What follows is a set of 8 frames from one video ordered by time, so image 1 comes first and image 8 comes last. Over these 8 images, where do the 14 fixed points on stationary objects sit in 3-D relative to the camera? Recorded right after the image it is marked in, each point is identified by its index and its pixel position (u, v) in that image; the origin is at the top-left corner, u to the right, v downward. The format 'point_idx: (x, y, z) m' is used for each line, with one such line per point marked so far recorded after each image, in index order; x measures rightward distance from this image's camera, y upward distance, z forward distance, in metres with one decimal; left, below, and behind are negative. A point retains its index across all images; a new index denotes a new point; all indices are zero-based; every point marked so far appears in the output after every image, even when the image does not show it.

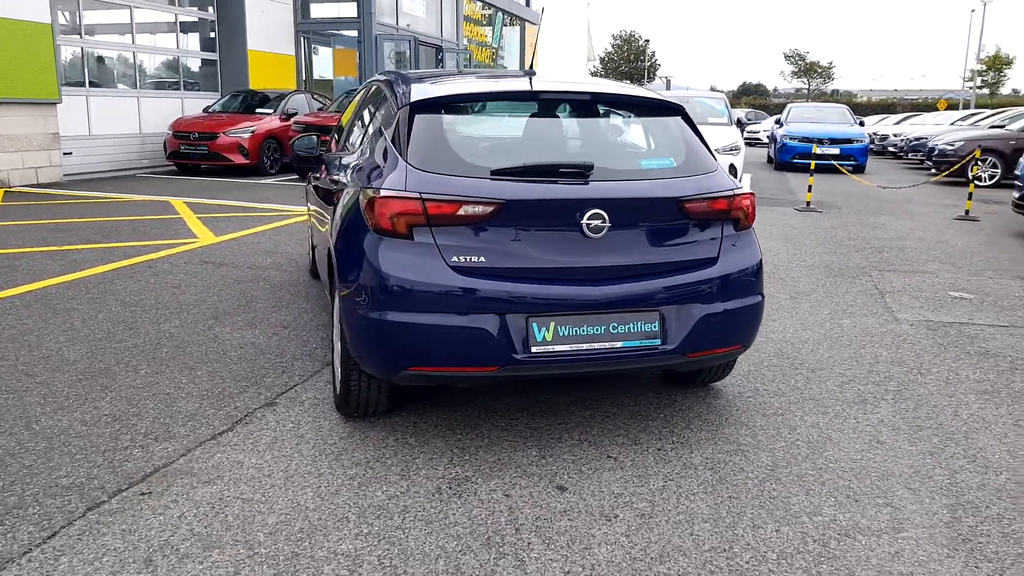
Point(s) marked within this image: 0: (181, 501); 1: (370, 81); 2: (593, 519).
0: (-1.1, -0.7, +2.9) m
1: (-0.8, +1.2, +4.9) m
2: (+0.3, -0.8, +2.8) m
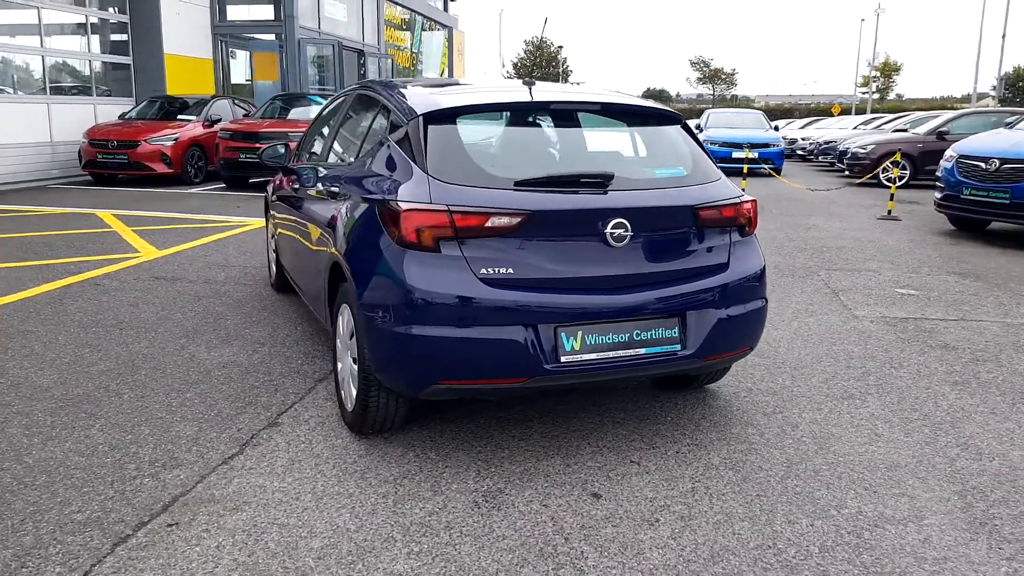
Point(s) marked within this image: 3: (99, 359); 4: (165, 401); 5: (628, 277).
0: (-1.0, -0.8, +2.8) m
1: (-0.9, +1.2, +4.8) m
2: (+0.4, -0.8, +2.9) m
3: (-2.2, -0.4, +4.5) m
4: (-1.6, -0.5, +3.9) m
5: (+0.5, 0.0, +3.3) m
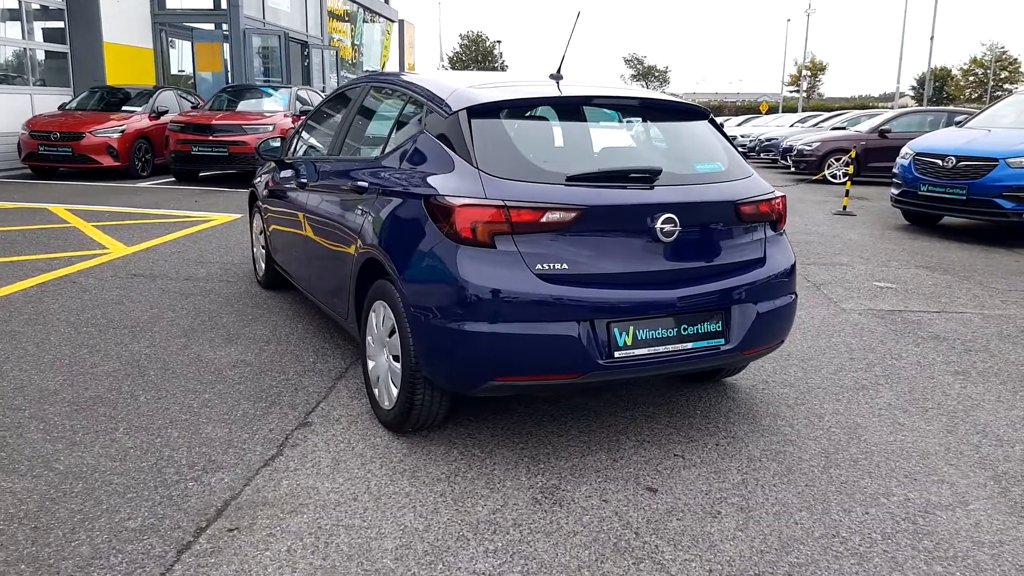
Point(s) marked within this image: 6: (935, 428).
0: (-0.8, -0.8, +2.7) m
1: (-0.8, +1.2, +4.7) m
2: (+0.7, -0.8, +2.9) m
3: (-2.1, -0.4, +4.3) m
4: (-1.5, -0.5, +3.8) m
5: (+0.6, +0.1, +3.3) m
6: (+1.9, -0.6, +3.8) m
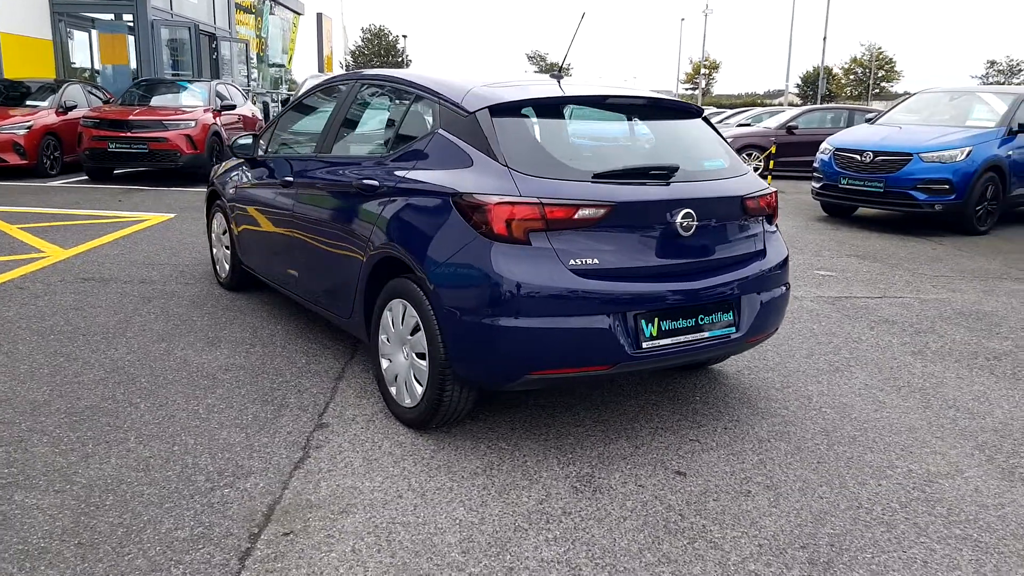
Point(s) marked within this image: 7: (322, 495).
0: (-0.6, -0.8, +2.7) m
1: (-0.9, +1.2, +4.7) m
2: (+0.8, -0.8, +3.1) m
3: (-2.1, -0.4, +4.1) m
4: (-1.4, -0.5, +3.6) m
5: (+0.7, +0.1, +3.4) m
6: (+2.0, -0.6, +4.1) m
7: (-0.7, -0.7, +3.0) m
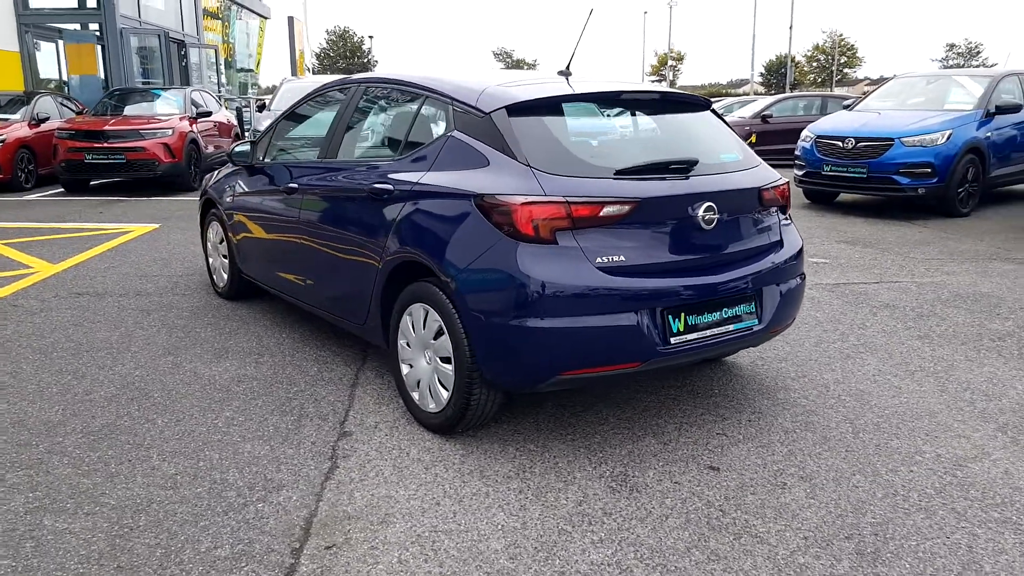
0: (-0.4, -0.8, +2.6) m
1: (-0.9, +1.2, +4.6) m
2: (+1.0, -0.7, +3.1) m
3: (-2.0, -0.5, +4.0) m
4: (-1.3, -0.6, +3.6) m
5: (+0.8, +0.1, +3.4) m
6: (+2.1, -0.5, +4.1) m
7: (-0.5, -0.8, +2.9) m
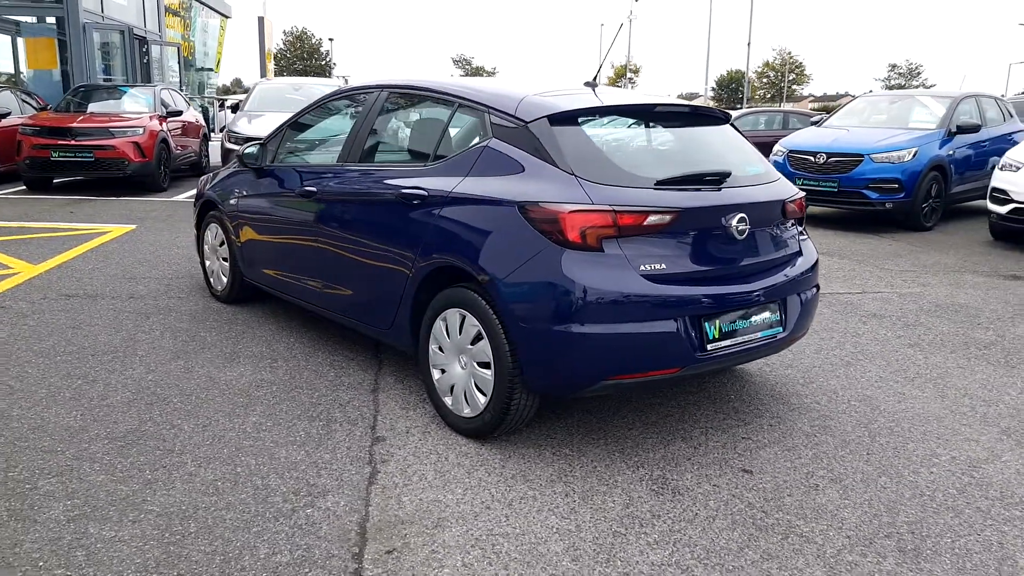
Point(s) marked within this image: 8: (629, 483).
0: (-0.2, -0.8, +2.7) m
1: (-0.8, +1.1, +4.6) m
2: (+1.1, -0.8, +3.2) m
3: (-1.9, -0.5, +3.9) m
4: (-1.2, -0.6, +3.5) m
5: (+1.0, +0.1, +3.5) m
6: (+2.2, -0.6, +4.3) m
7: (-0.4, -0.8, +2.9) m
8: (+0.4, -0.7, +3.2) m
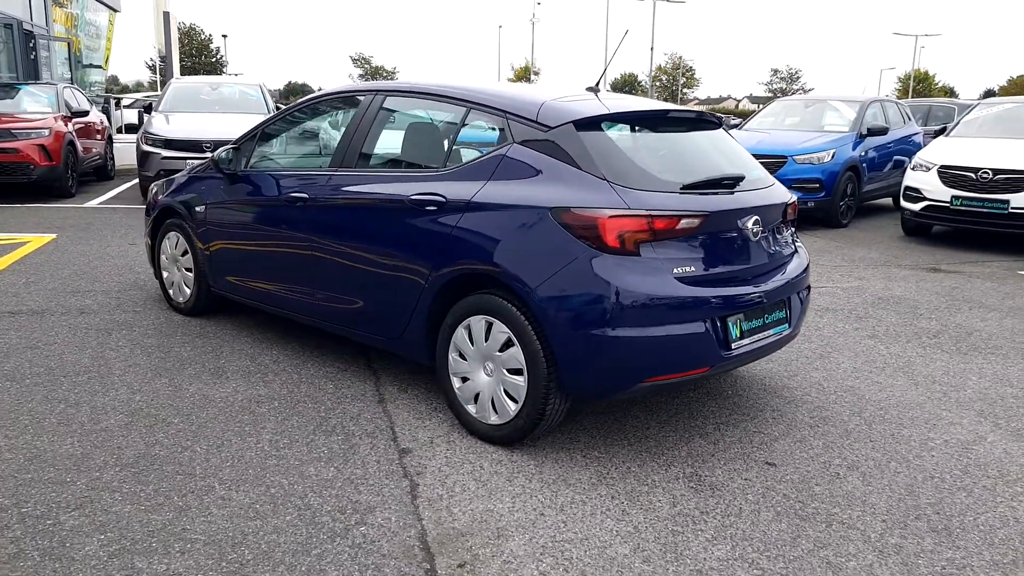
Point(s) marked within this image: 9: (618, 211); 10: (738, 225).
0: (0.0, -0.9, +2.6) m
1: (-0.9, +1.1, +4.5) m
2: (+1.3, -0.8, +3.3) m
3: (-1.8, -0.5, +3.6) m
4: (-1.1, -0.7, +3.4) m
5: (+1.1, +0.1, +3.6) m
6: (+2.2, -0.5, +4.5) m
7: (-0.2, -0.8, +2.9) m
8: (+0.6, -0.8, +3.2) m
9: (+0.4, +0.3, +3.2) m
10: (+0.9, +0.3, +3.5) m
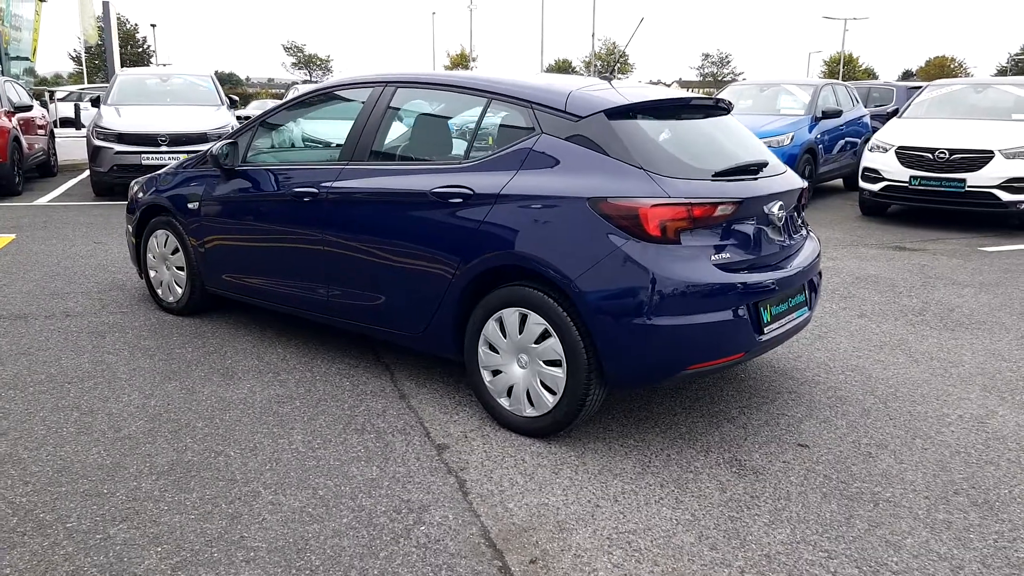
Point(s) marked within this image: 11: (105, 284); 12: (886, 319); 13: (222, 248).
0: (+0.2, -0.8, +2.6) m
1: (-0.9, +1.1, +4.4) m
2: (+1.4, -0.7, +3.4) m
3: (-1.7, -0.6, +3.5) m
4: (-0.9, -0.6, +3.3) m
5: (+1.2, +0.2, +3.7) m
6: (+2.2, -0.4, +4.7) m
7: (0.0, -0.8, +2.9) m
8: (+0.8, -0.7, +3.3) m
9: (+0.5, +0.3, +3.2) m
10: (+1.1, +0.3, +3.6) m
11: (-2.9, 0.0, +5.8) m
12: (+2.5, -0.2, +5.6) m
13: (-1.7, +0.2, +4.8) m
